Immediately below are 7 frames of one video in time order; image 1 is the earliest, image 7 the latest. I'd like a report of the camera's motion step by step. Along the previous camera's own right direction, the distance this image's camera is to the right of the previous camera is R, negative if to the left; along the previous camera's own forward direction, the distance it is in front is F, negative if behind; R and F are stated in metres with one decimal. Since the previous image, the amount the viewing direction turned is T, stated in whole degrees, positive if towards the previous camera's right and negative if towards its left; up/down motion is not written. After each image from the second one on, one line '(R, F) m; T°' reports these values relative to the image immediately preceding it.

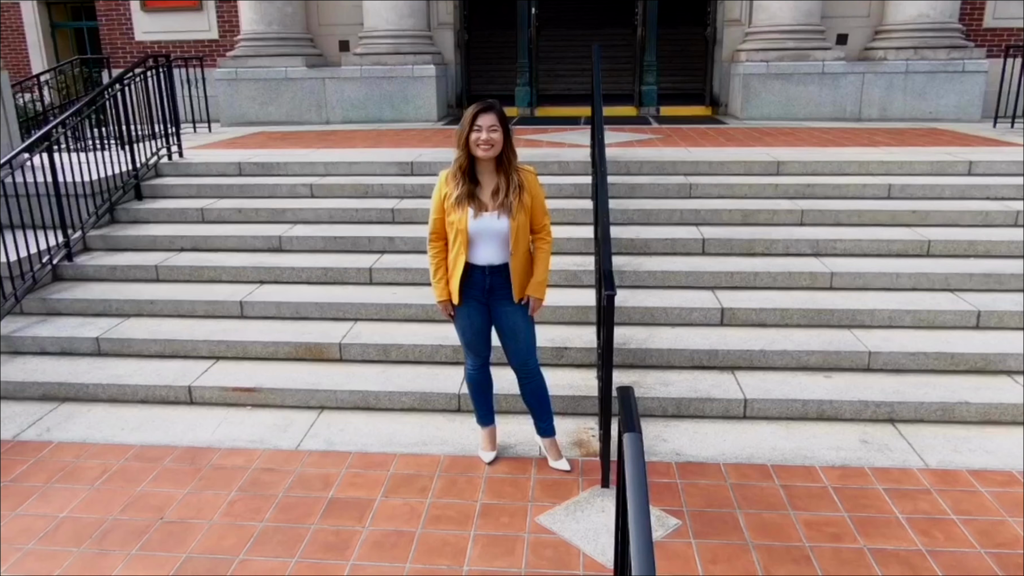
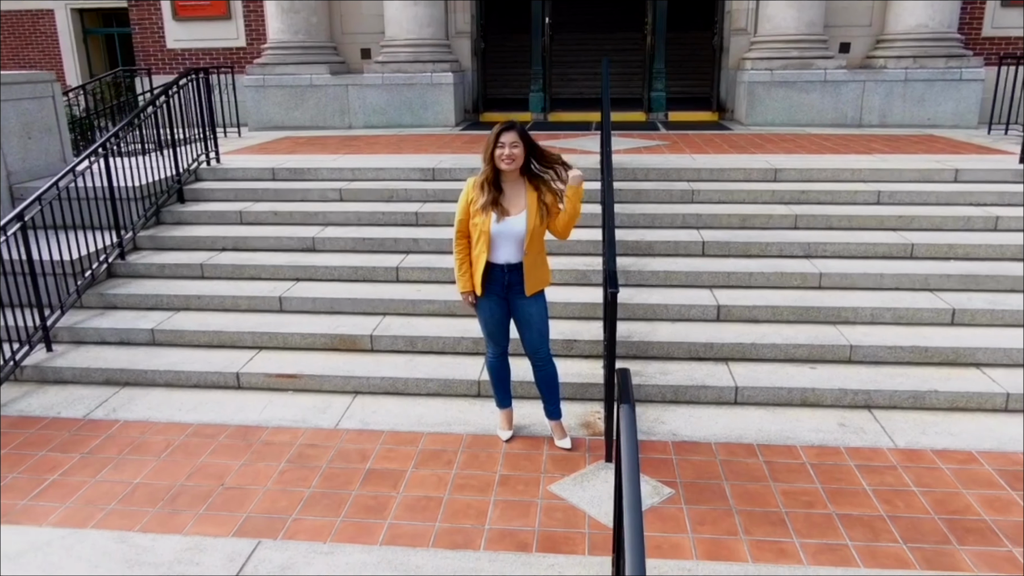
(0.0, -0.4) m; -1°
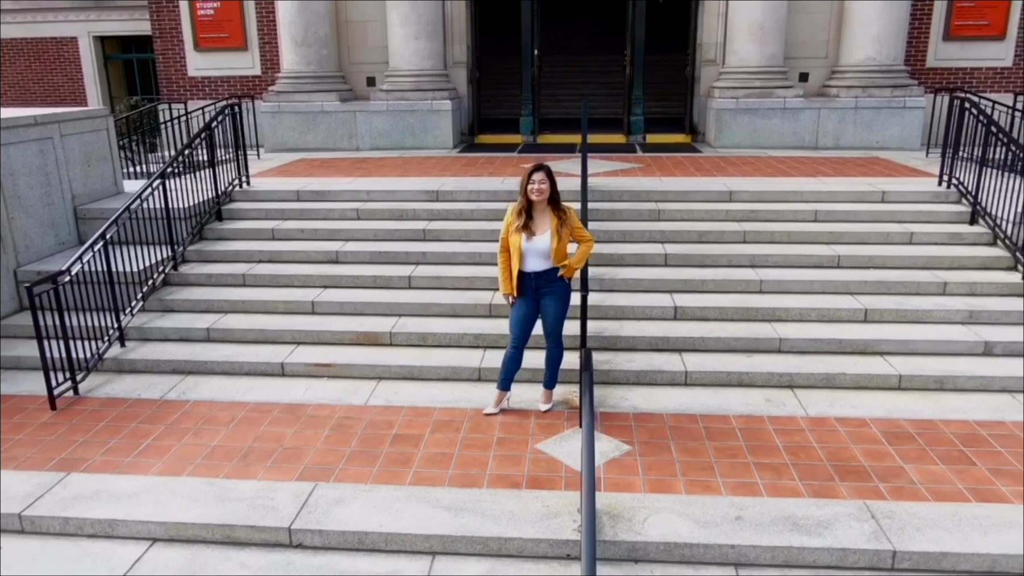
(0.0, -1.0) m; +1°
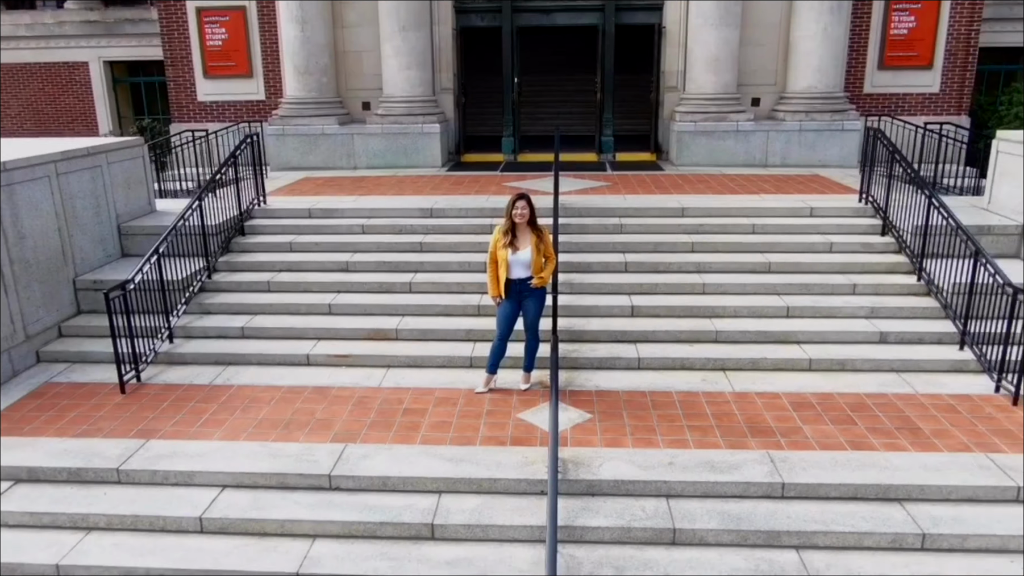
(0.0, -1.2) m; +1°
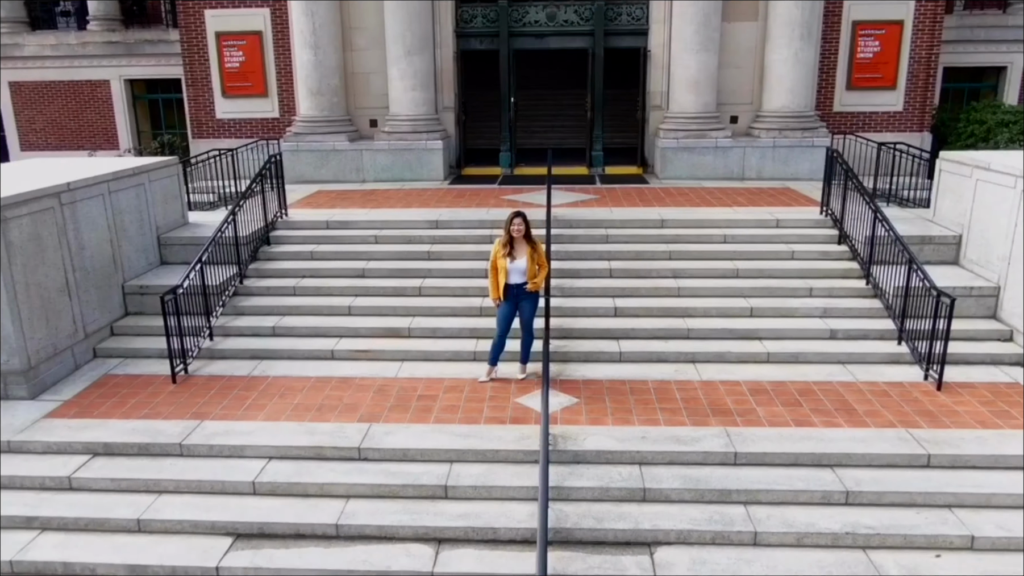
(0.0, -1.0) m; 0°
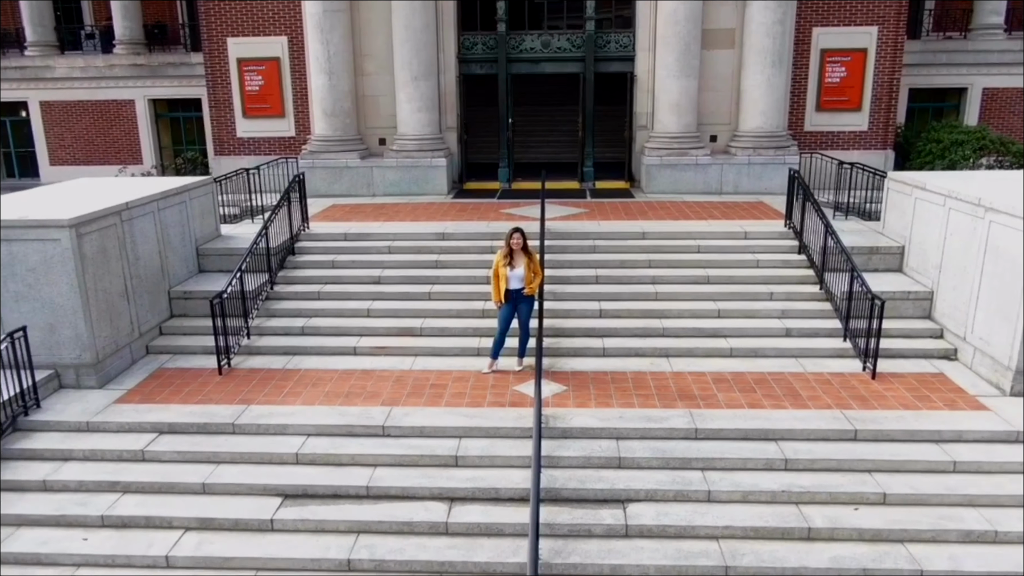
(0.0, -1.2) m; 0°
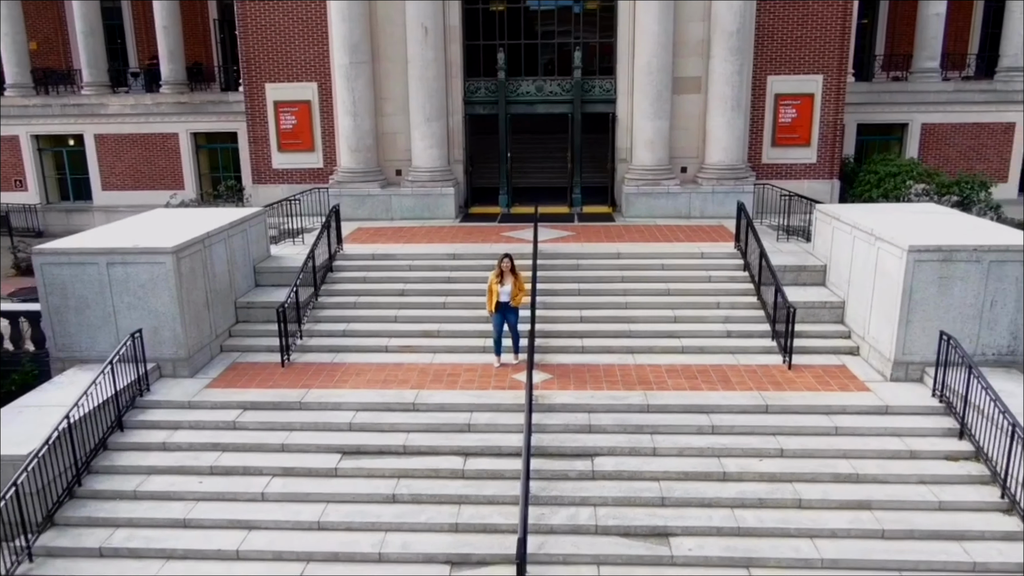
(0.0, -2.3) m; 0°
